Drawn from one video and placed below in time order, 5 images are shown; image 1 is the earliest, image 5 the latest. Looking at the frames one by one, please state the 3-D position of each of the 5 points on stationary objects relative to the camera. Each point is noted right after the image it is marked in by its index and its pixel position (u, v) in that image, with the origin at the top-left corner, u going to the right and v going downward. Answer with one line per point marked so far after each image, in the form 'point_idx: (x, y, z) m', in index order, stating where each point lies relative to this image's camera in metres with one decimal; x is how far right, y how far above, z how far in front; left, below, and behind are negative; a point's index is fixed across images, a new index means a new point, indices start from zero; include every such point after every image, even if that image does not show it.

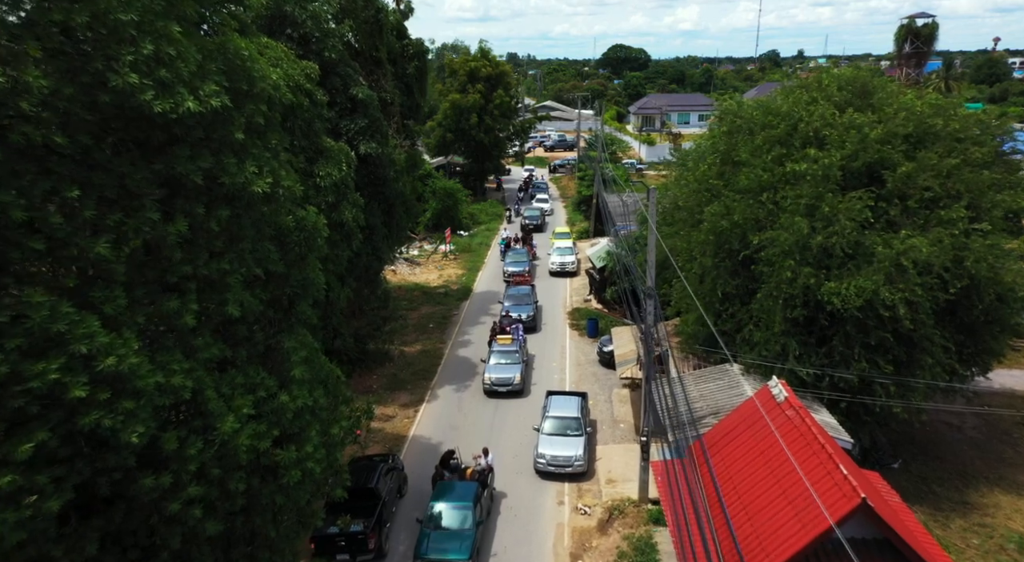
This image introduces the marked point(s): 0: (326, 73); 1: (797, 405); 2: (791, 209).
0: (-5.0, +5.6, +20.0) m
1: (+5.1, -2.2, +13.2) m
2: (+6.3, +1.6, +16.7) m
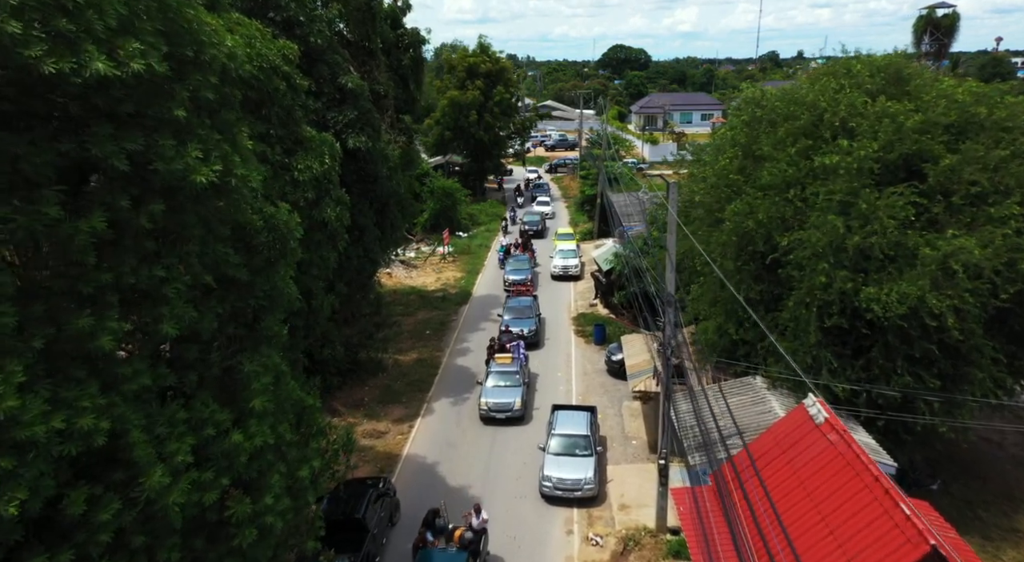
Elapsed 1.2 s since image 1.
0: (-5.0, +5.5, +18.4) m
1: (+5.2, -2.3, +11.7) m
2: (+6.4, +1.5, +15.1) m
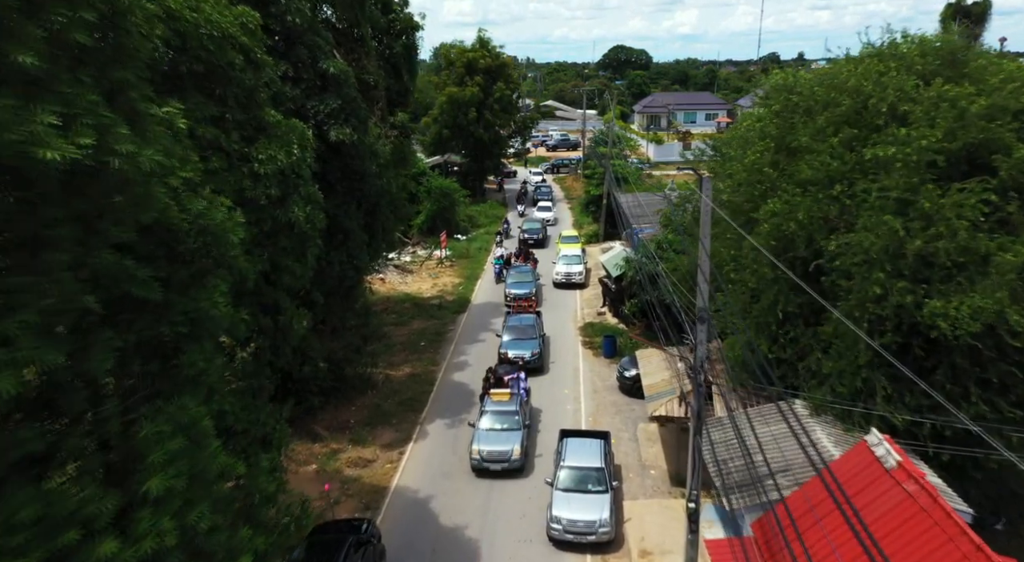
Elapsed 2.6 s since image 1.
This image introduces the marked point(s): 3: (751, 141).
0: (-4.9, +5.3, +16.3) m
1: (+5.3, -2.5, +9.5) m
2: (+6.4, +1.3, +13.0) m
3: (+5.7, +3.3, +17.5) m
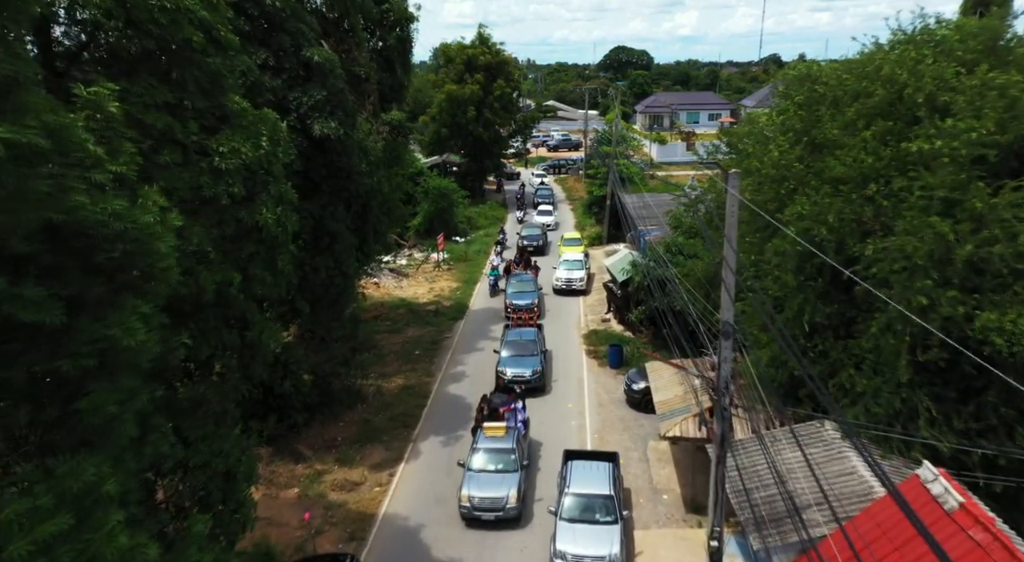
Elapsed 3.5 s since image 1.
0: (-5.0, +5.2, +15.0) m
1: (+5.2, -2.6, +8.2) m
2: (+6.4, +1.2, +11.7) m
3: (+5.7, +3.2, +16.1) m
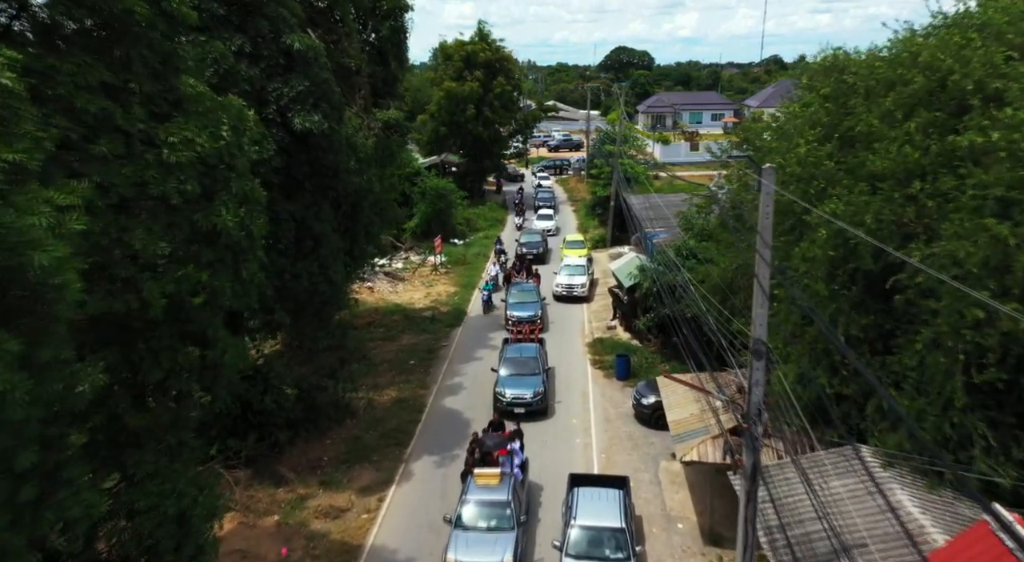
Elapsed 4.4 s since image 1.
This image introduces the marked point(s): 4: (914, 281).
0: (-4.9, +5.0, +13.7) m
1: (+5.2, -2.8, +6.9) m
2: (+6.4, +1.1, +10.3) m
3: (+5.7, +3.0, +14.8) m
4: (+5.9, 0.0, +10.8) m
